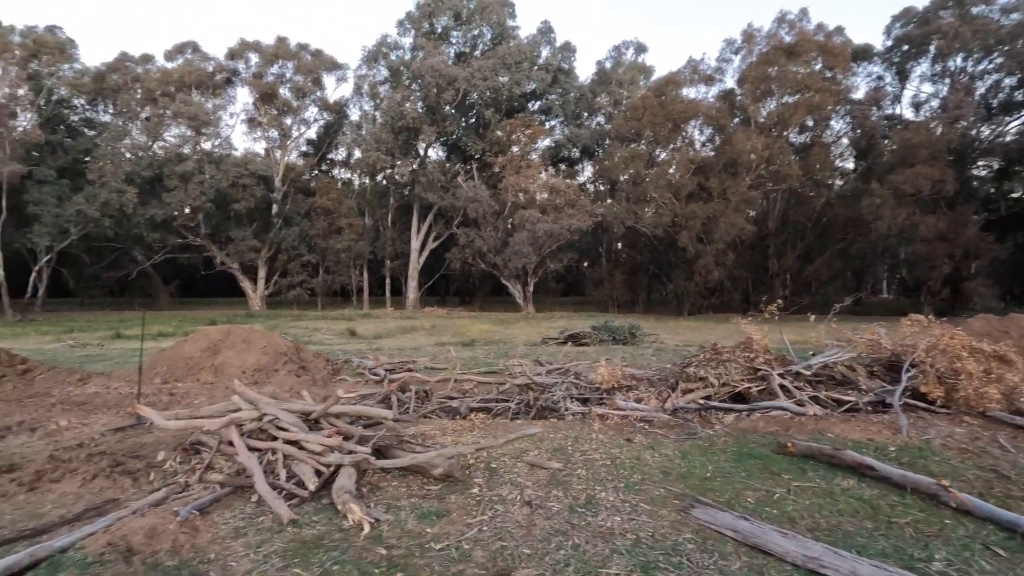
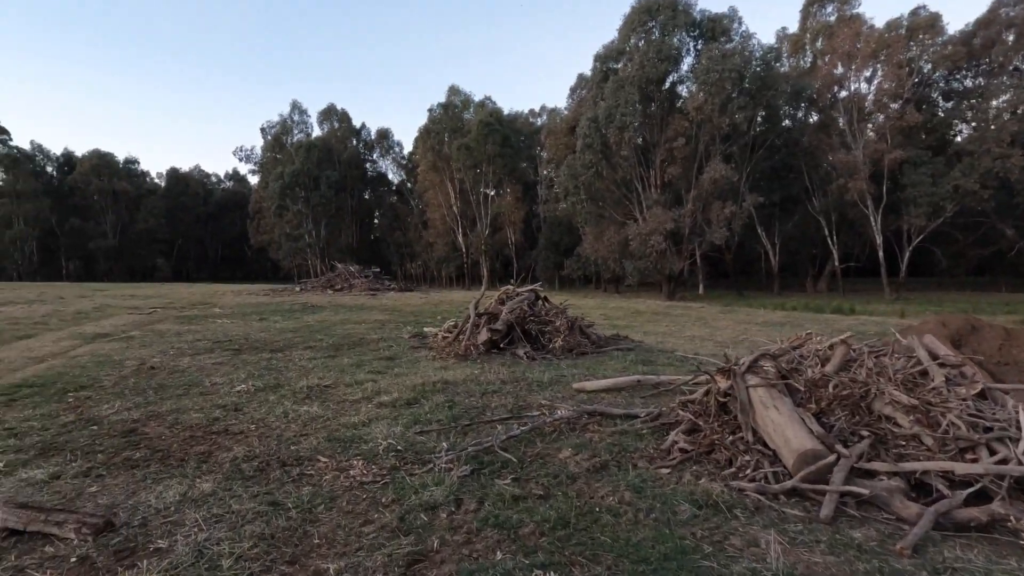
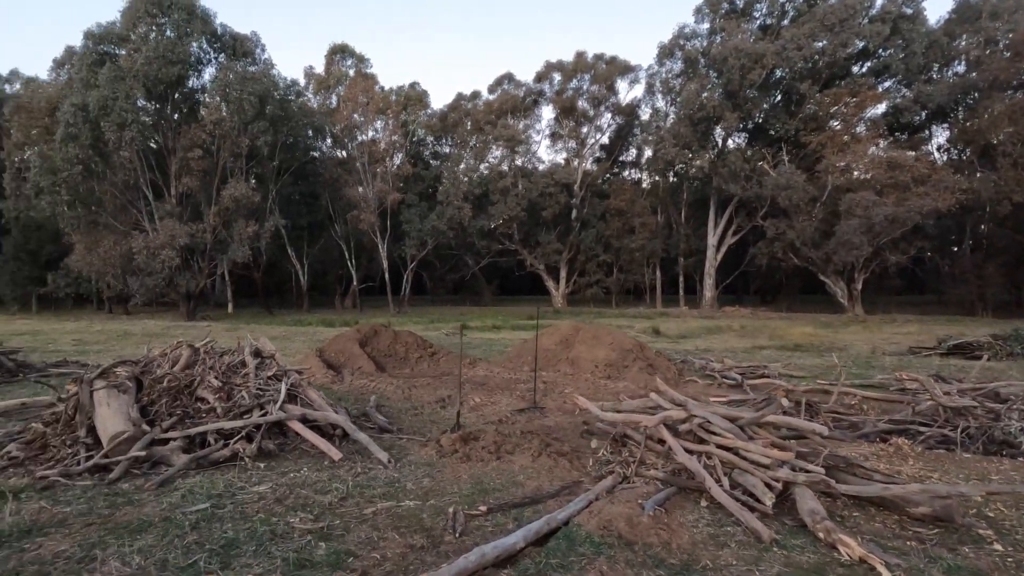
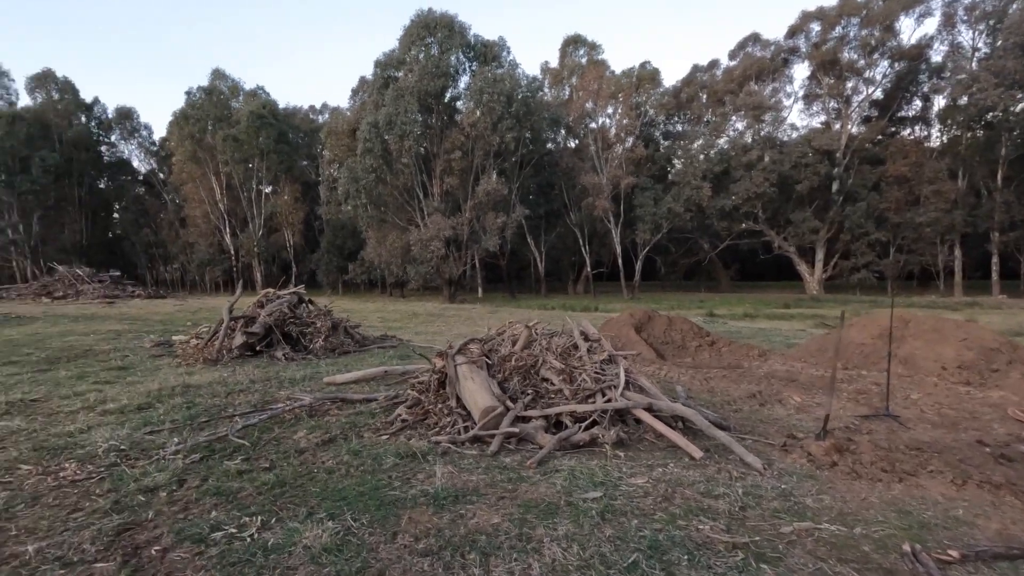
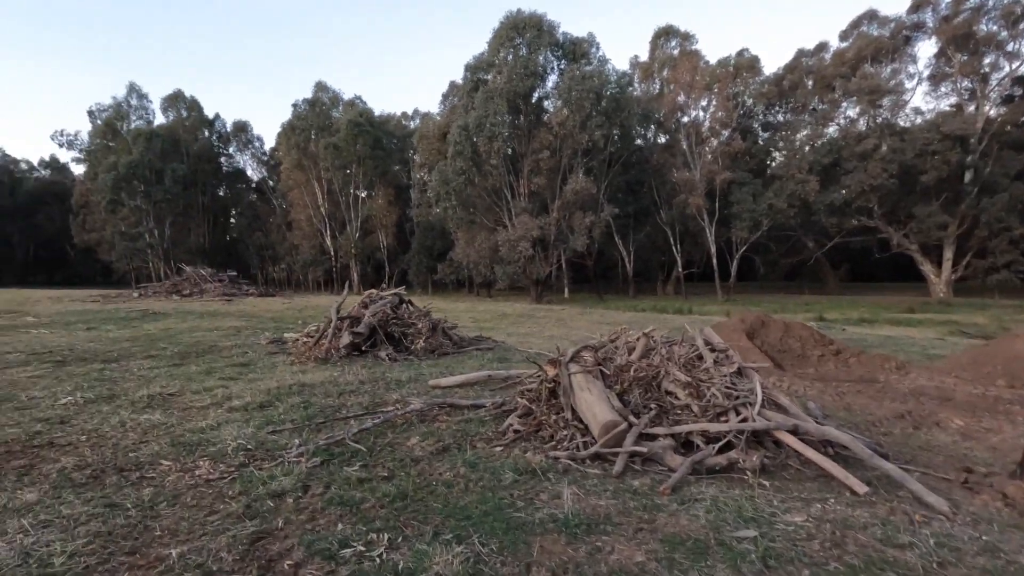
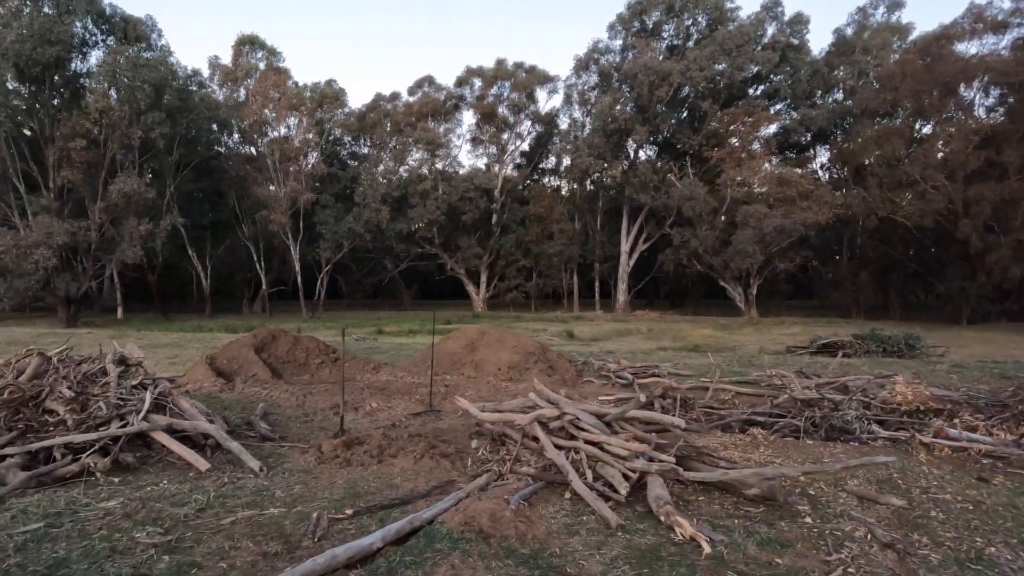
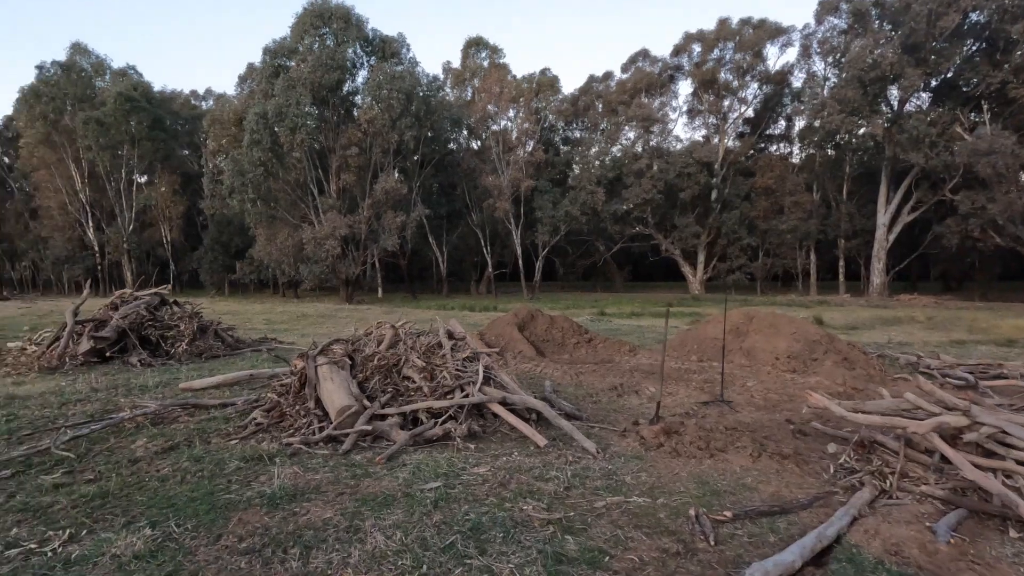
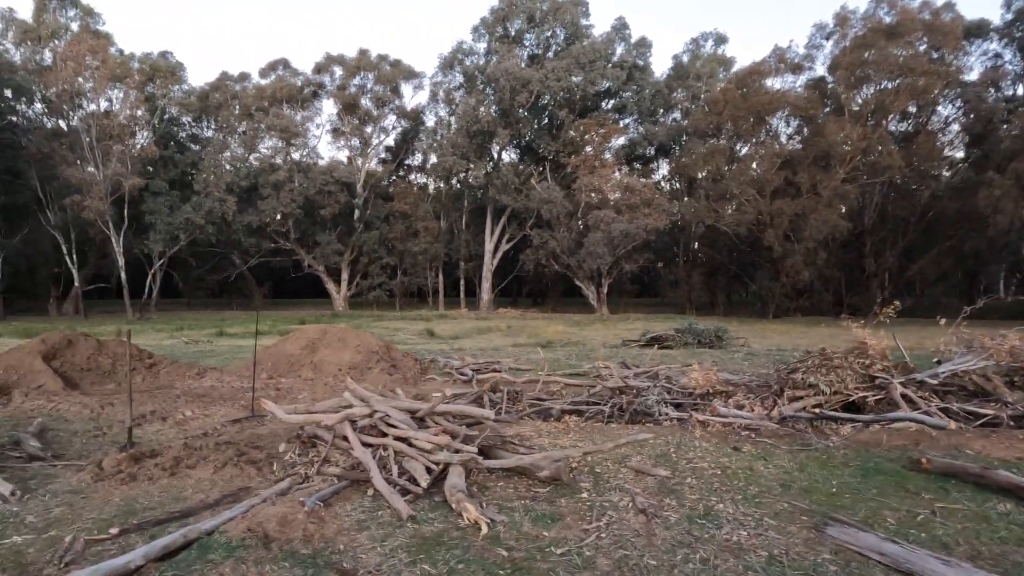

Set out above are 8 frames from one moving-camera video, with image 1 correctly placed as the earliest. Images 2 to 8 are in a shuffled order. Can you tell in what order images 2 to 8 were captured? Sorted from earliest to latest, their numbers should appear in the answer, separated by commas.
8, 6, 3, 7, 4, 5, 2
